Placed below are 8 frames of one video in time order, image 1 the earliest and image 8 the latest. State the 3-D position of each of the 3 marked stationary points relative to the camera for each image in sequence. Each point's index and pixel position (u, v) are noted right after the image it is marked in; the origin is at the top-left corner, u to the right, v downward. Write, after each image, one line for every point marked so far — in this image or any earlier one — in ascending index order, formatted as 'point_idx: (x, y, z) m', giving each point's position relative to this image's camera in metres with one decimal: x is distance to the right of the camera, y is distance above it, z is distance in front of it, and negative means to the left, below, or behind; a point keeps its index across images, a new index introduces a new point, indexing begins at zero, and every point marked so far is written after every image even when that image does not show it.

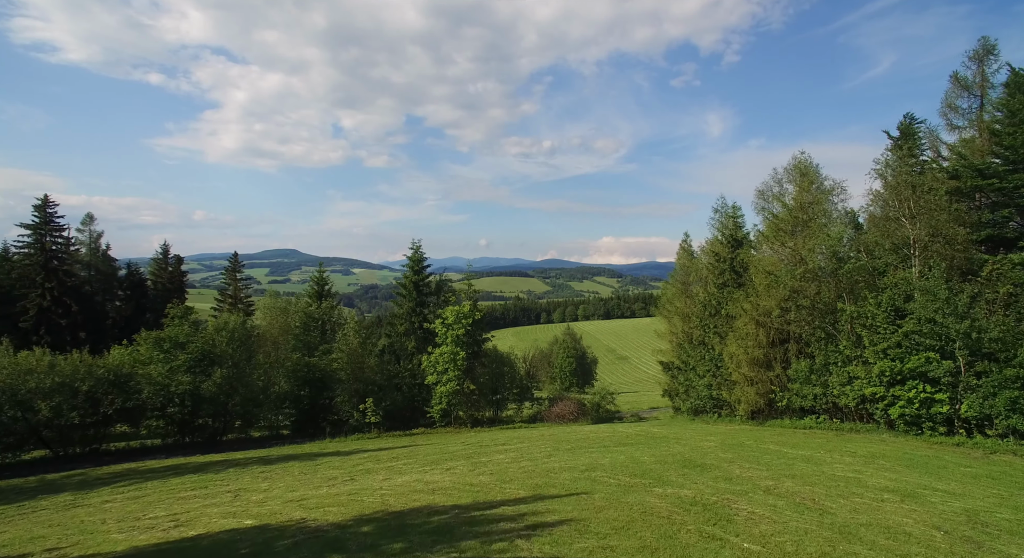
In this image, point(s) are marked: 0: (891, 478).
0: (+9.7, -5.1, +16.2) m
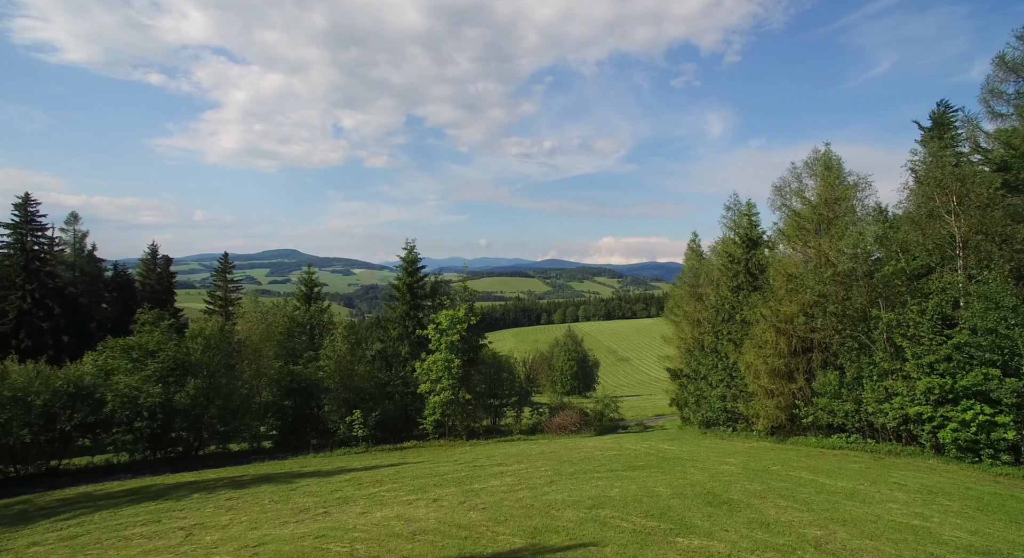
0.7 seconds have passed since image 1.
0: (+9.5, -5.2, +13.6) m
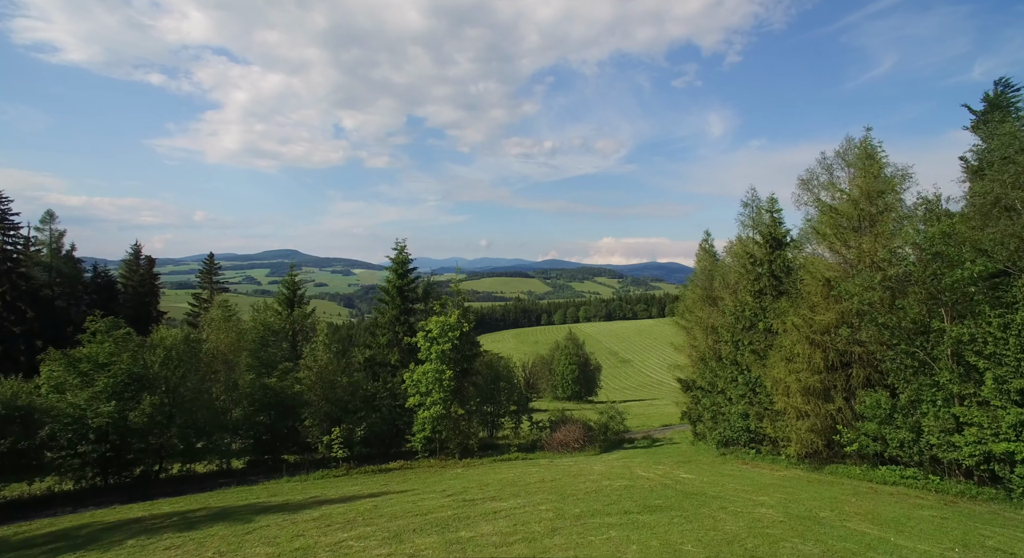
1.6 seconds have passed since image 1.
0: (+9.4, -5.4, +10.0) m
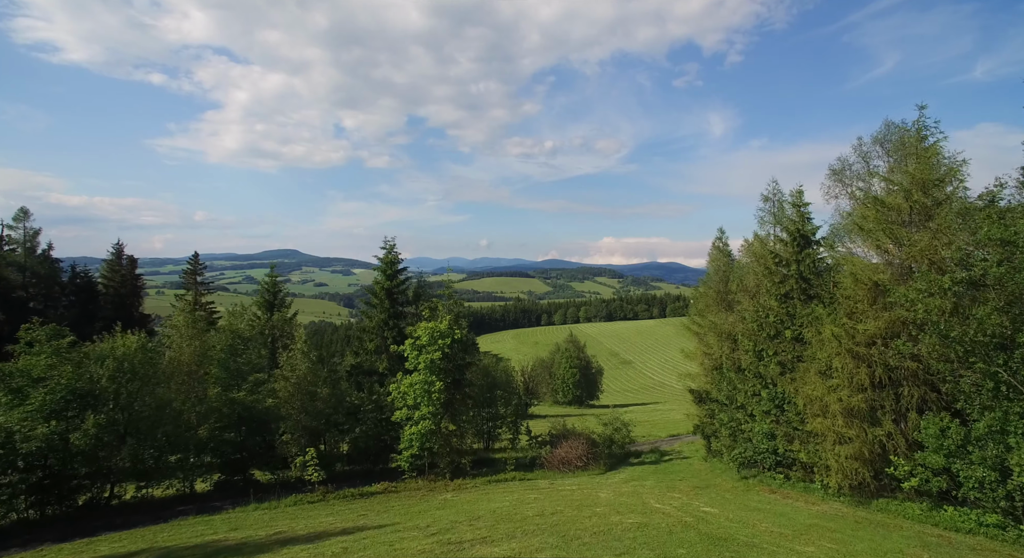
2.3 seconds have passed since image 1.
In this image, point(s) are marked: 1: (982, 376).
0: (+9.2, -5.5, +6.5) m
1: (+12.6, -2.5, +17.7) m
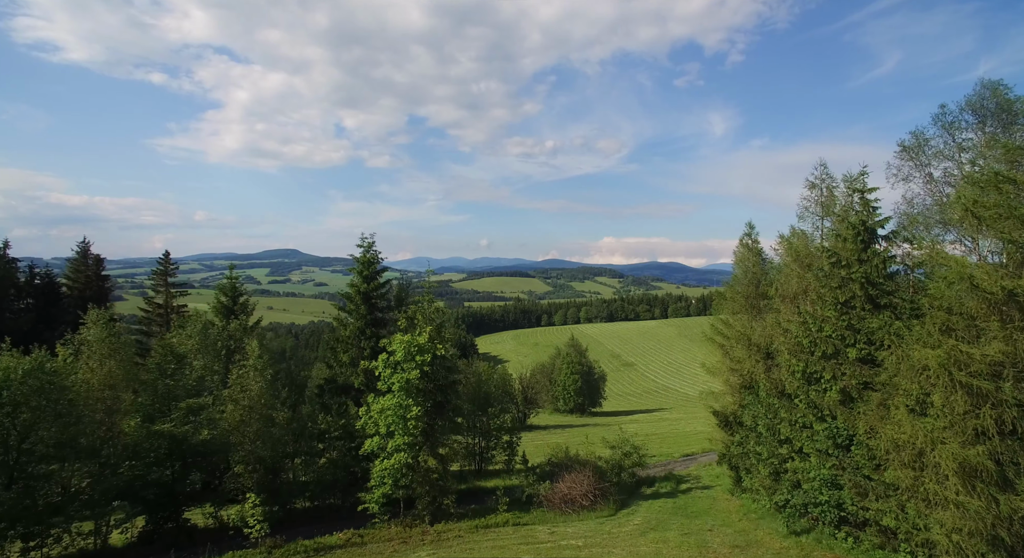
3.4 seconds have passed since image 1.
0: (+8.8, -5.6, +0.7) m
1: (+12.2, -2.7, +11.9) m
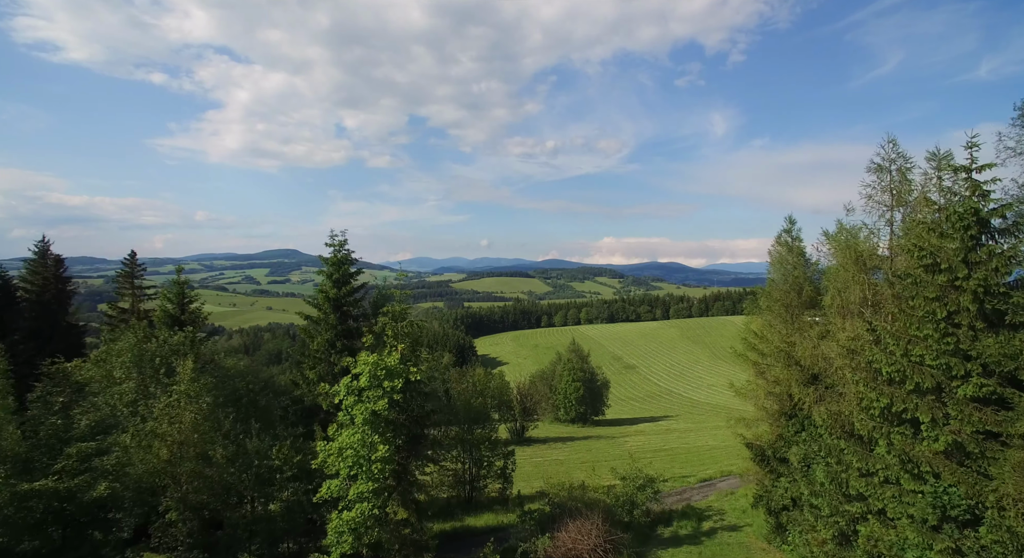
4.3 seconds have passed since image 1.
0: (+8.5, -5.9, -4.9) m
1: (+11.9, -2.9, +6.3) m
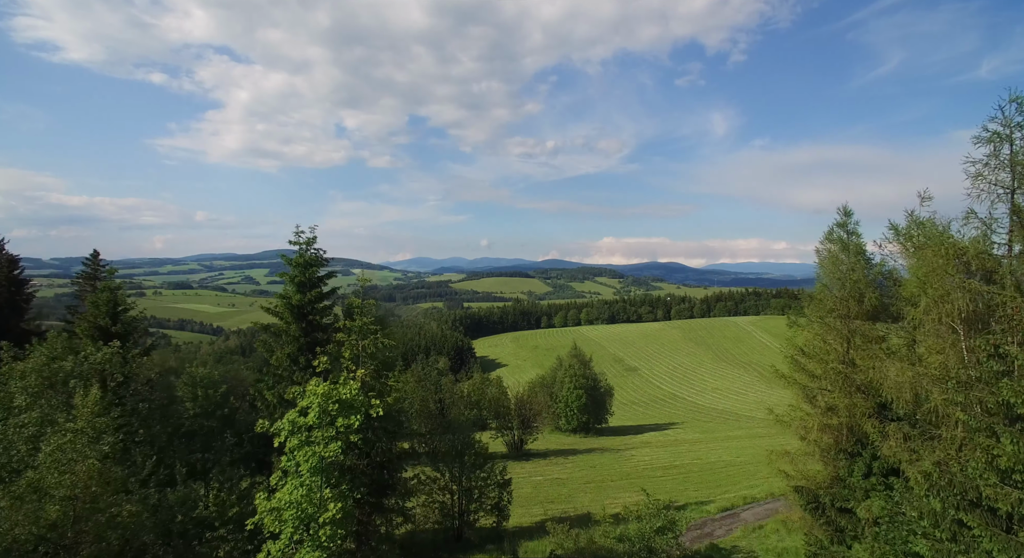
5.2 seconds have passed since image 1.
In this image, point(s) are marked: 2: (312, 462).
0: (+8.2, -6.0, -10.2) m
1: (+11.7, -3.1, +0.9) m
2: (-5.4, -4.9, +17.7) m
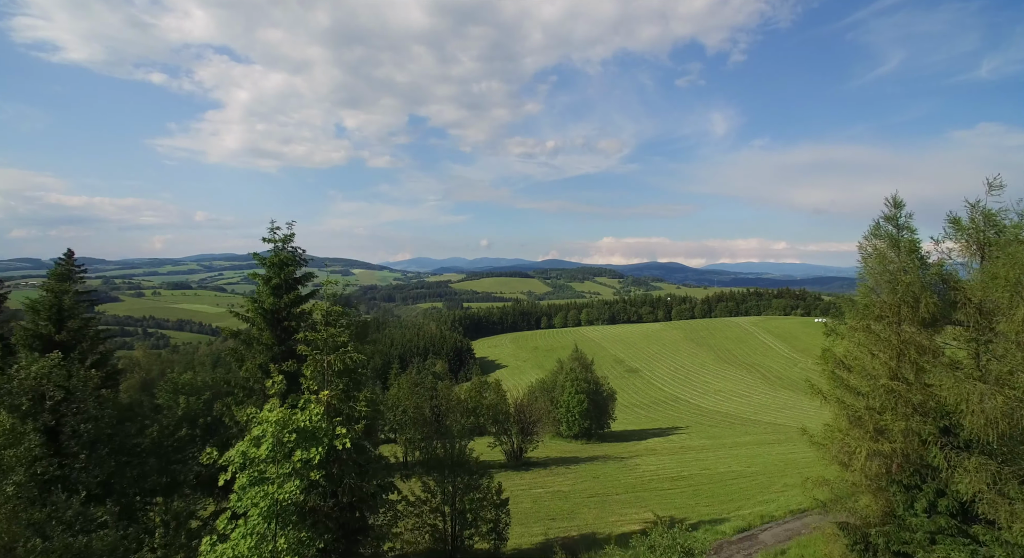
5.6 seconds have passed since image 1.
0: (+8.2, -6.1, -13.4) m
1: (+11.6, -3.1, -2.2) m
2: (-5.4, -5.0, +14.5) m
